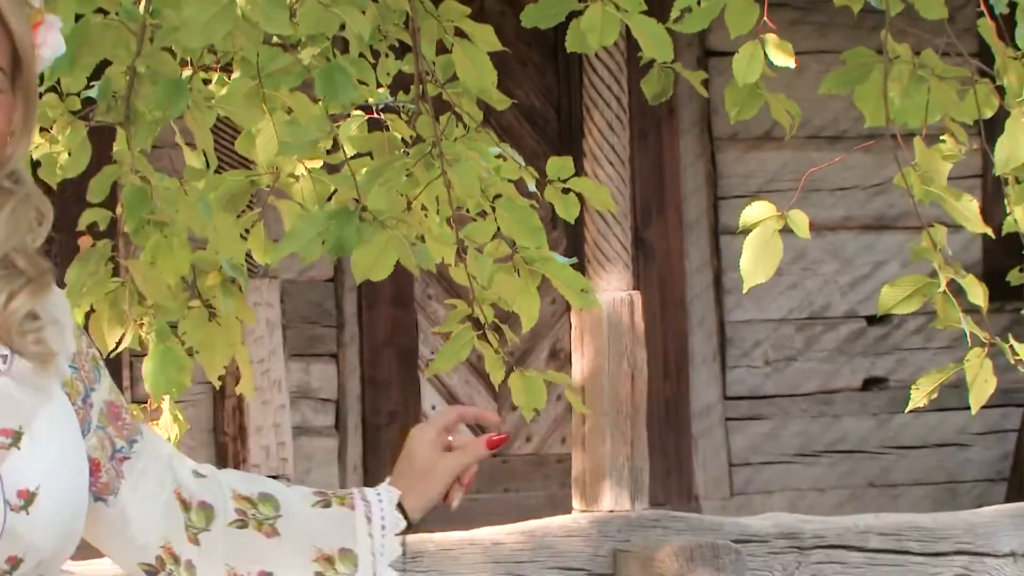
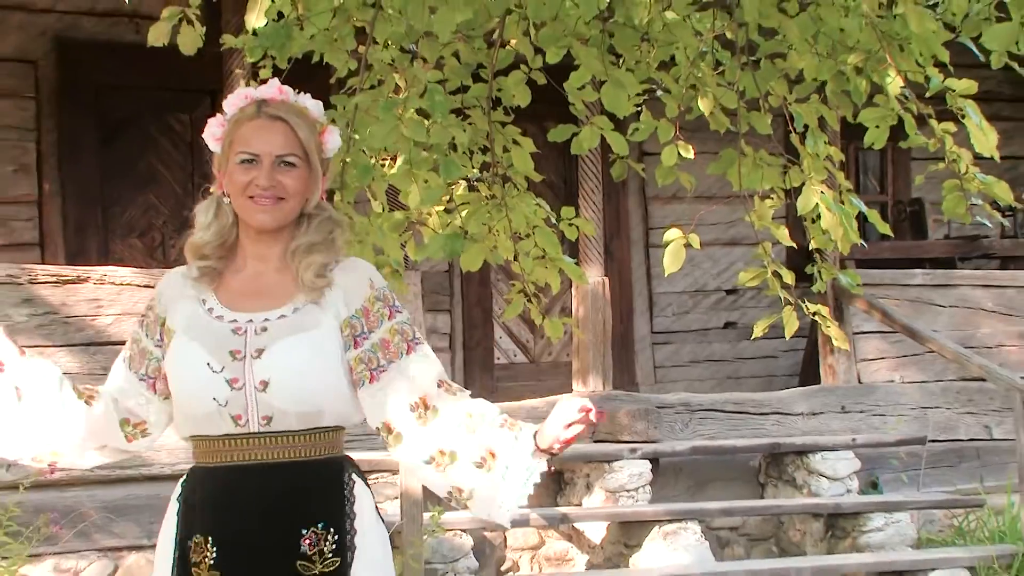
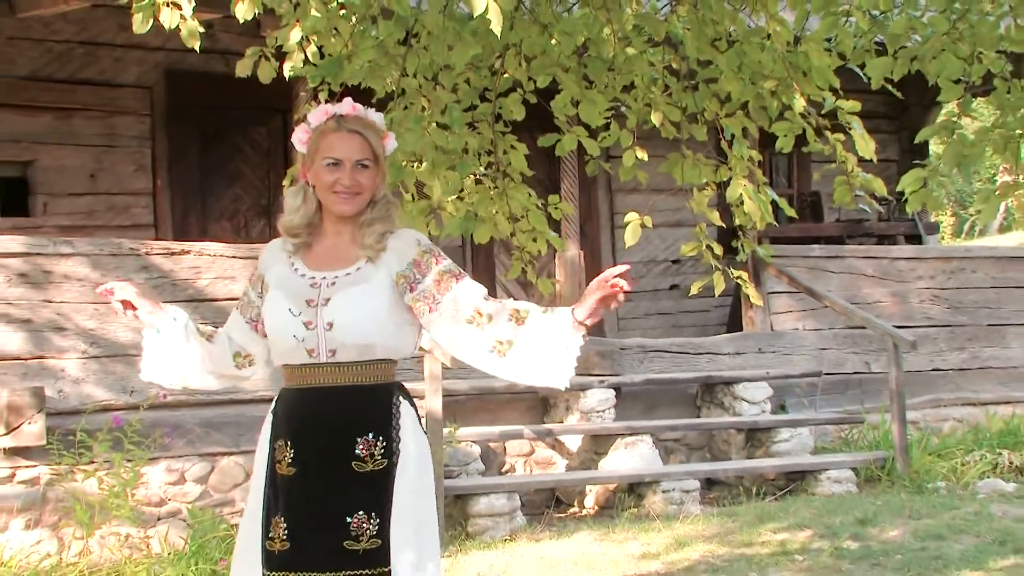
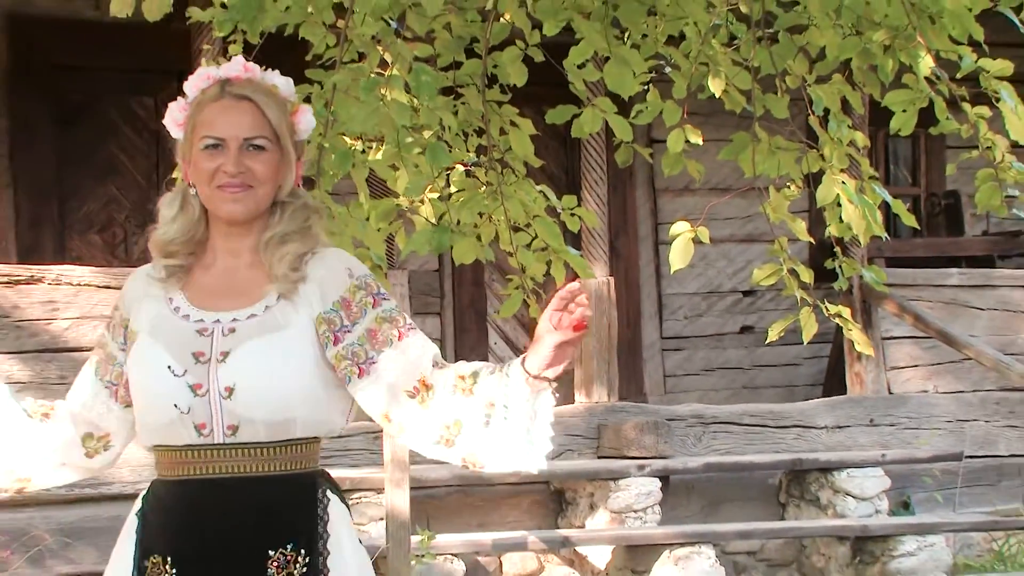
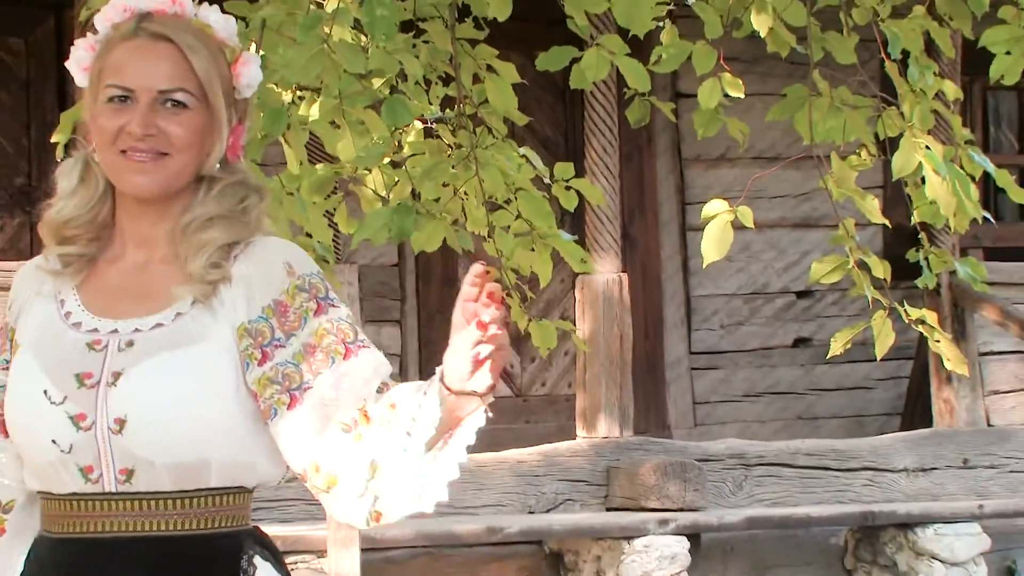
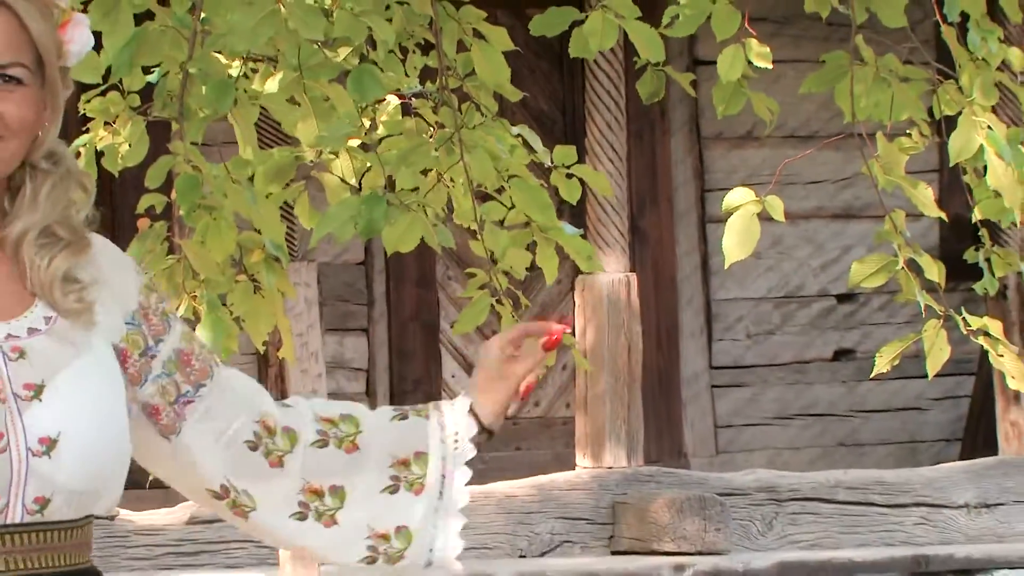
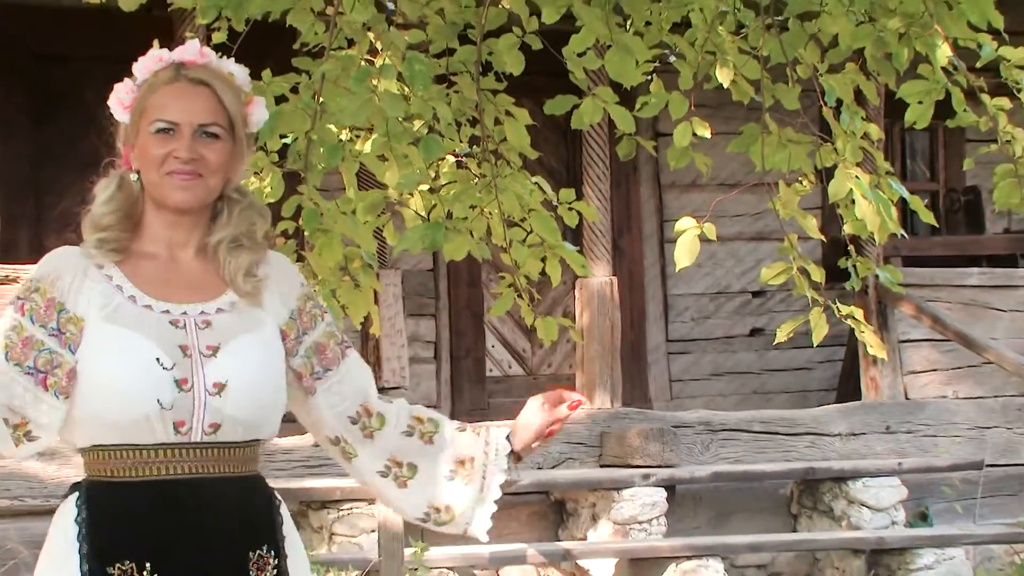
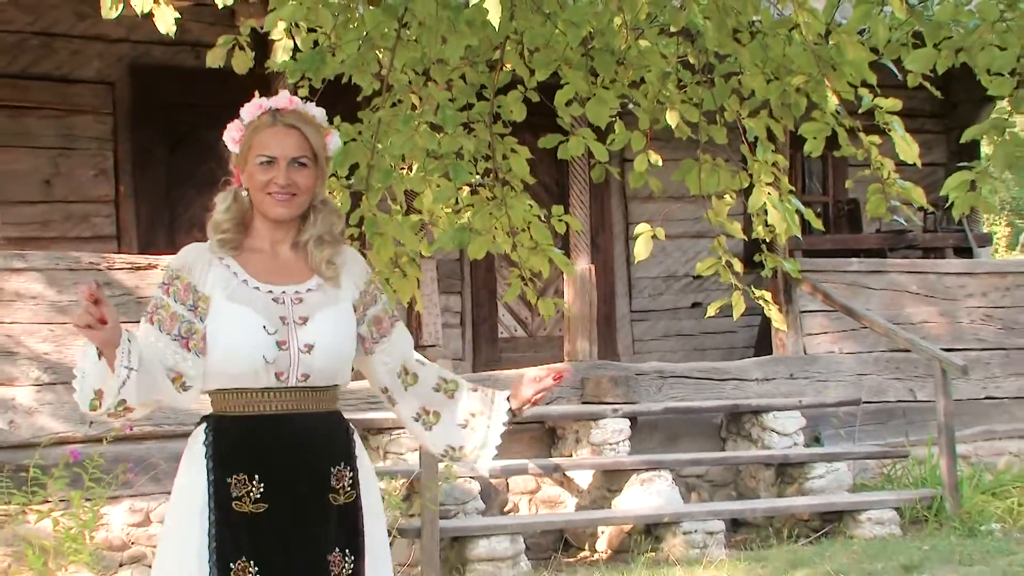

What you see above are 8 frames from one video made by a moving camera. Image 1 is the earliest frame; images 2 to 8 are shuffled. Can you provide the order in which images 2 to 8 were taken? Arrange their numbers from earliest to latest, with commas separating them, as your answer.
6, 5, 7, 4, 2, 8, 3
